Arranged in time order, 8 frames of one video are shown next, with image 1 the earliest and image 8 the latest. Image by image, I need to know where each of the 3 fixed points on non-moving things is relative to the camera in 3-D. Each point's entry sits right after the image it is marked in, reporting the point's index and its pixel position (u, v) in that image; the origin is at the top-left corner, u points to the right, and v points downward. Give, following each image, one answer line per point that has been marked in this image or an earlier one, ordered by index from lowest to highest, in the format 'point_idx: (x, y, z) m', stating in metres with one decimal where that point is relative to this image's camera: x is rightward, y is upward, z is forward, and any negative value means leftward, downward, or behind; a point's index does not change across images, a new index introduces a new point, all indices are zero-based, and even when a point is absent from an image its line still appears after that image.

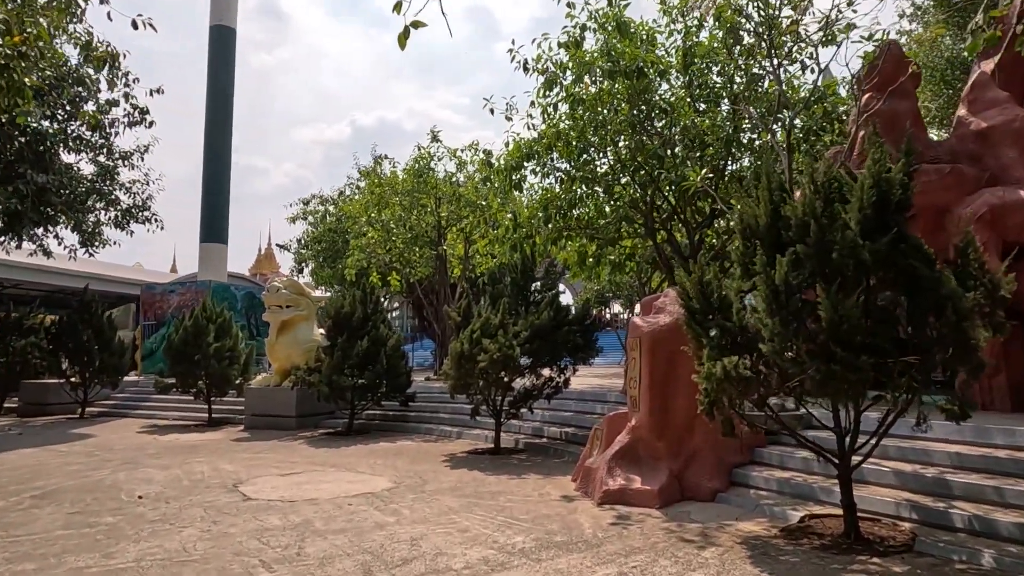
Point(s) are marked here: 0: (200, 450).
0: (-4.8, -2.5, +10.3) m
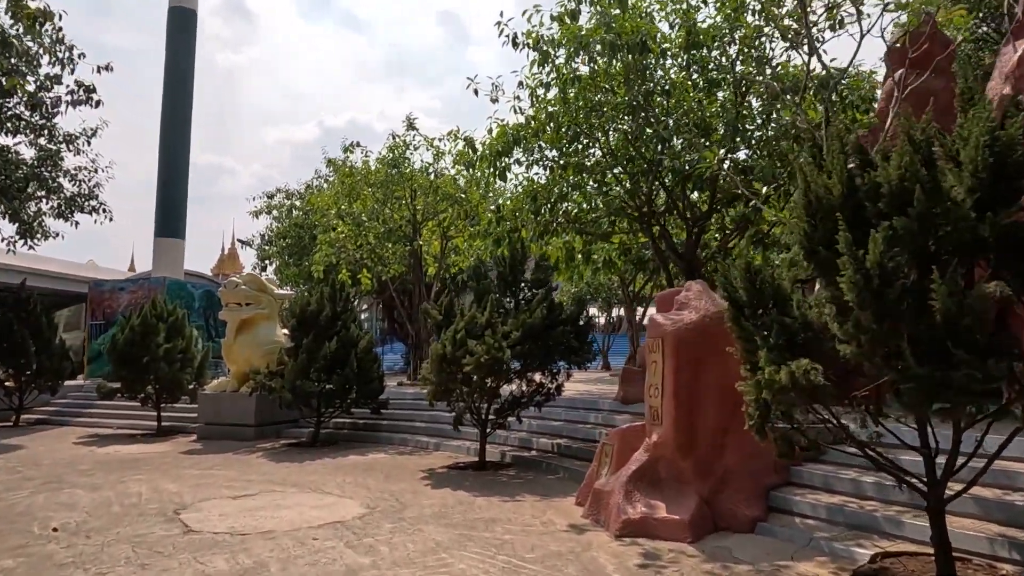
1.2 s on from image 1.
0: (-5.0, -2.4, +9.0) m
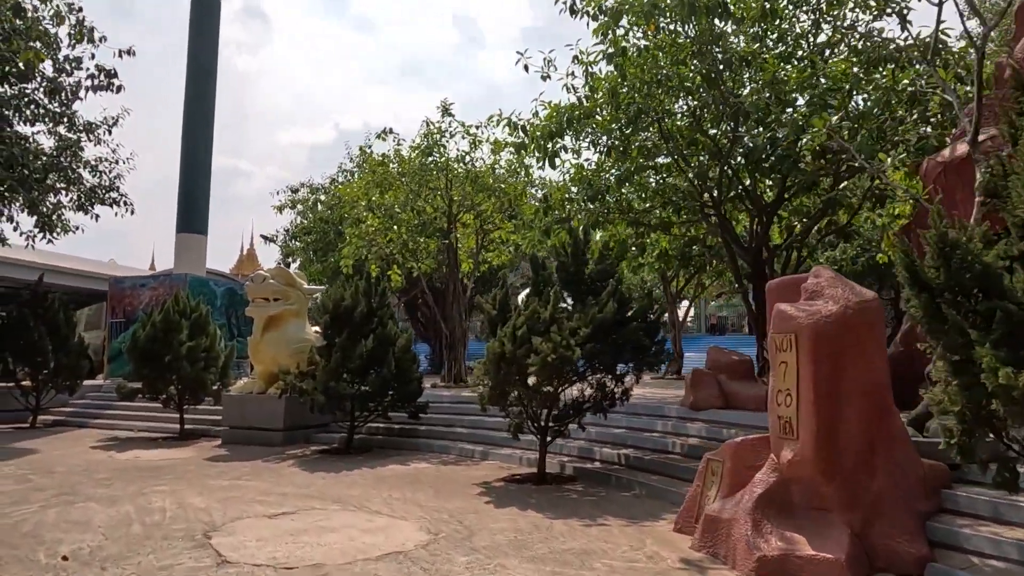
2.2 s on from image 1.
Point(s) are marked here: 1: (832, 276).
0: (-4.3, -2.3, +8.2) m
1: (+2.3, +0.1, +4.7) m
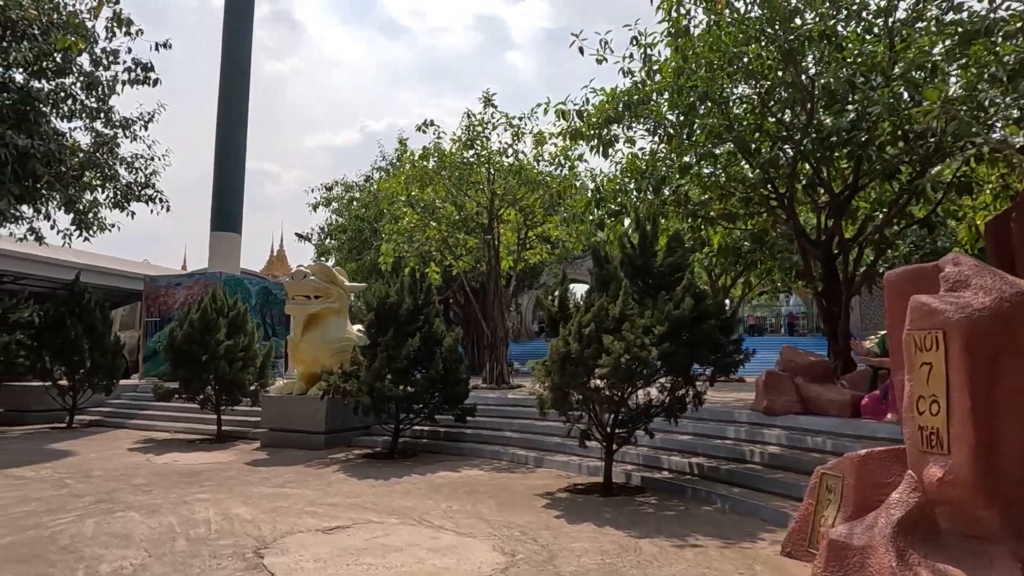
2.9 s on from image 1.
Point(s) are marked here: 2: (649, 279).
0: (-3.6, -2.2, +7.8) m
1: (+2.8, +0.2, +4.1) m
2: (+1.5, +0.1, +7.3) m
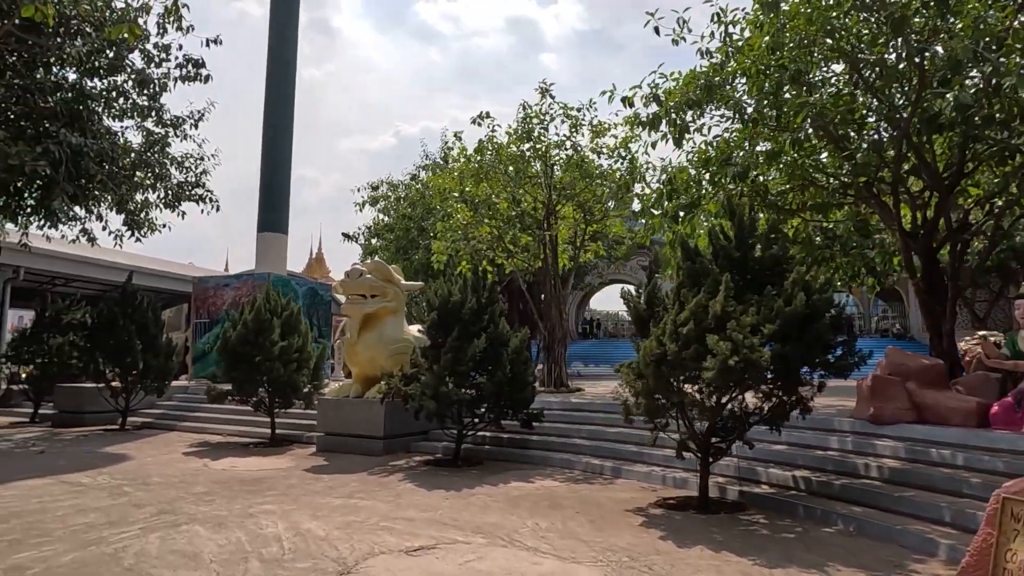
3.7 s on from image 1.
0: (-2.7, -2.2, +7.3) m
1: (+3.5, +0.2, +3.3) m
2: (+2.4, +0.2, +6.7) m
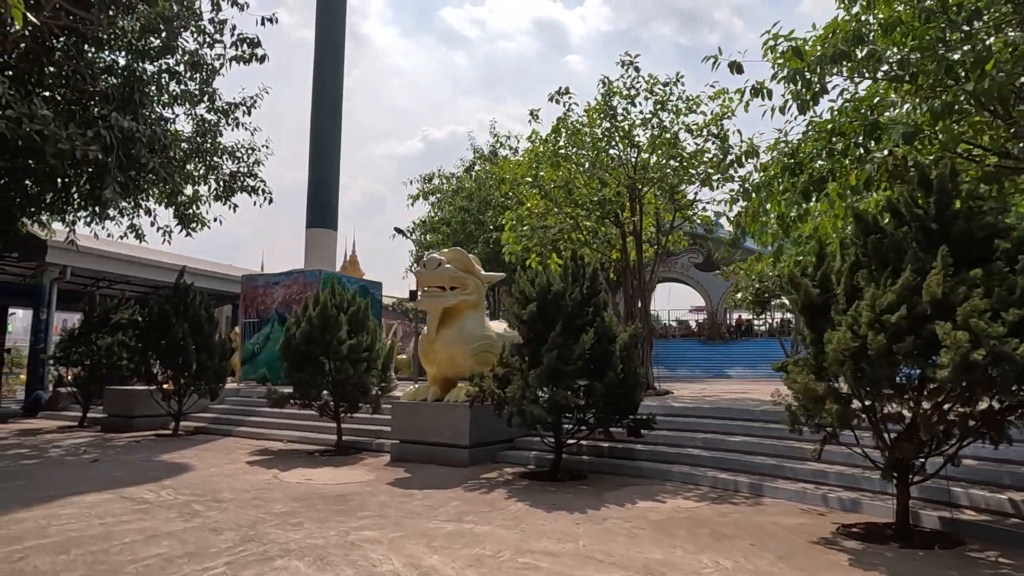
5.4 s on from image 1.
0: (-1.4, -2.1, +6.3) m
1: (+4.6, +0.4, +2.0) m
2: (+3.6, +0.3, +5.4) m
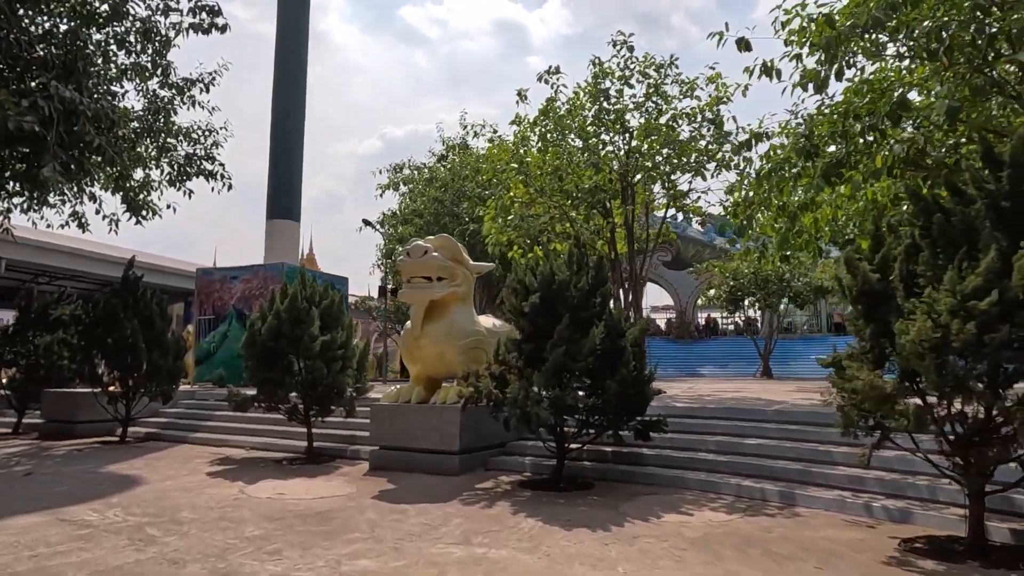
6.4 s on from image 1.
0: (-1.3, -2.0, +5.4) m
1: (+4.9, +0.5, +1.5) m
2: (+3.7, +0.4, +4.8) m
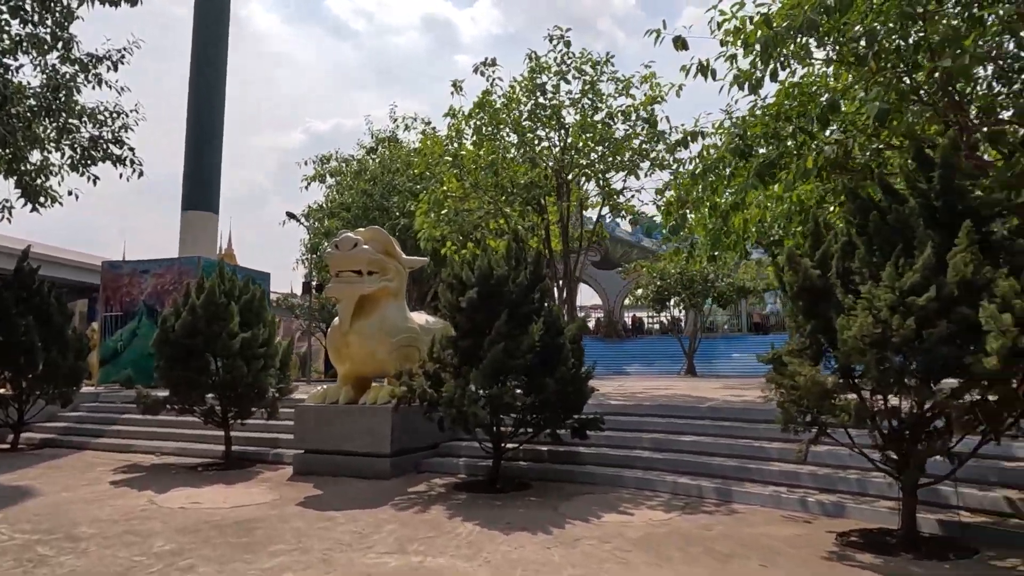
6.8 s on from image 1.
0: (-1.8, -1.9, +5.0) m
1: (+4.9, +0.5, +1.8) m
2: (+3.3, +0.5, +5.0) m
